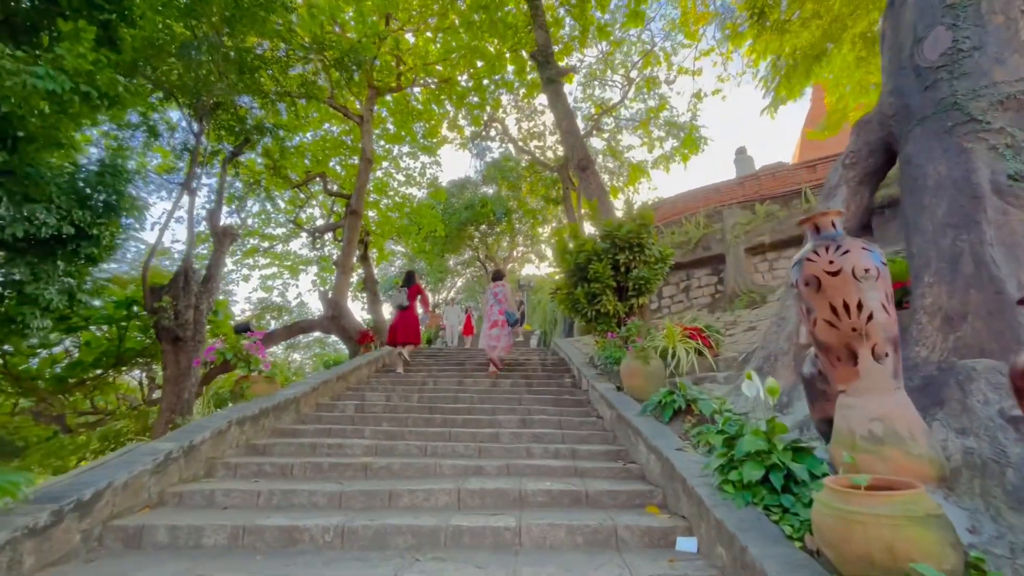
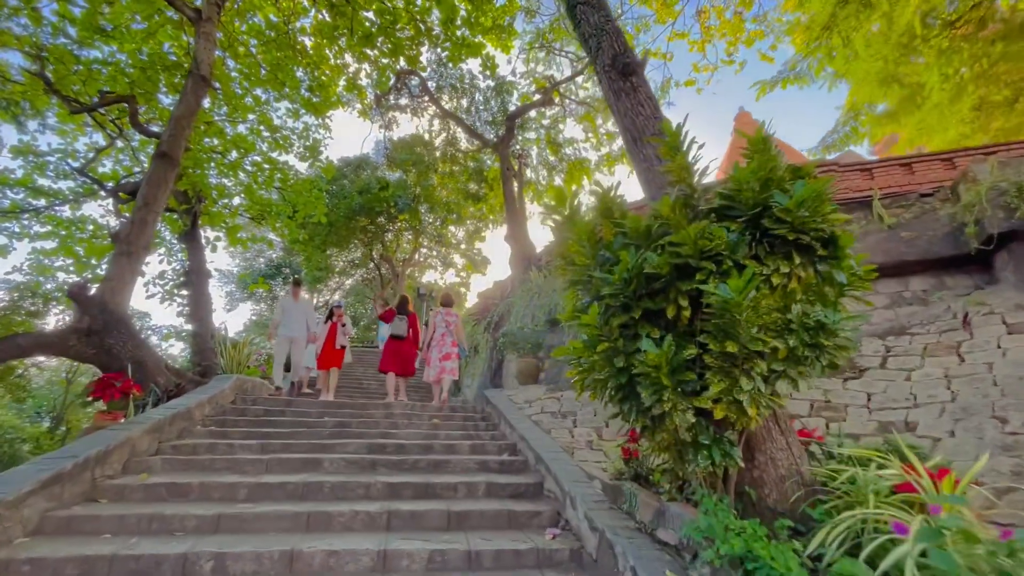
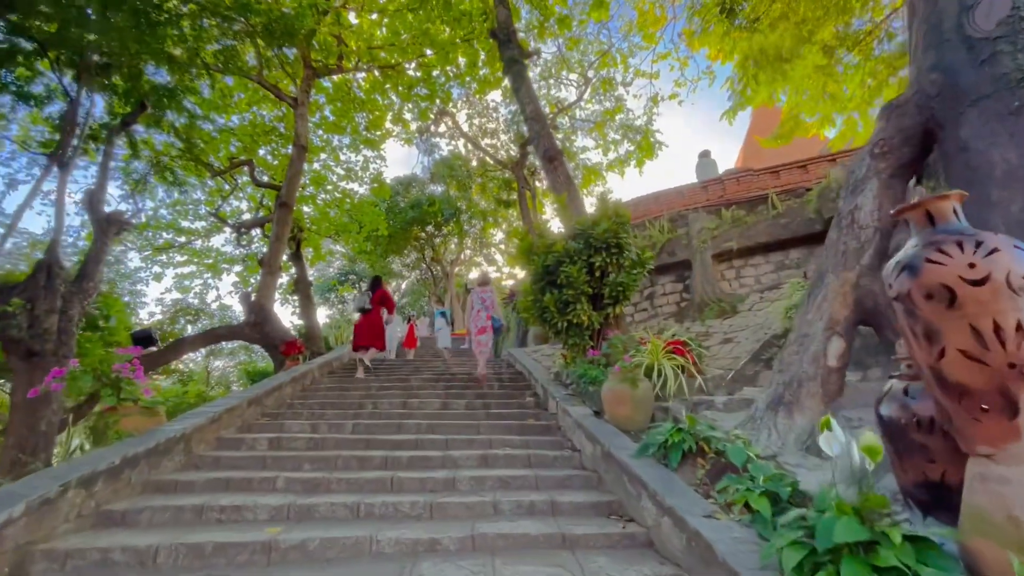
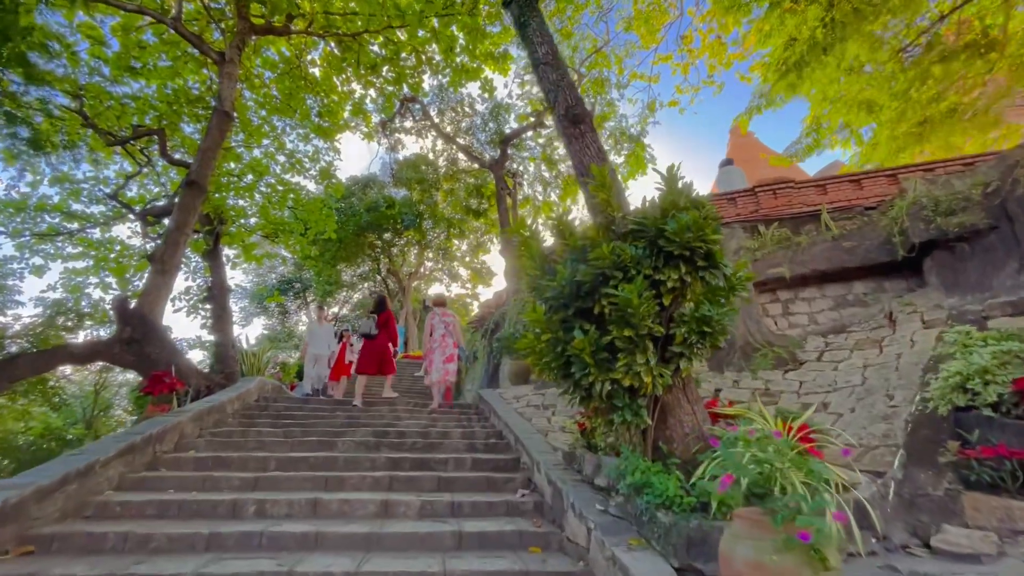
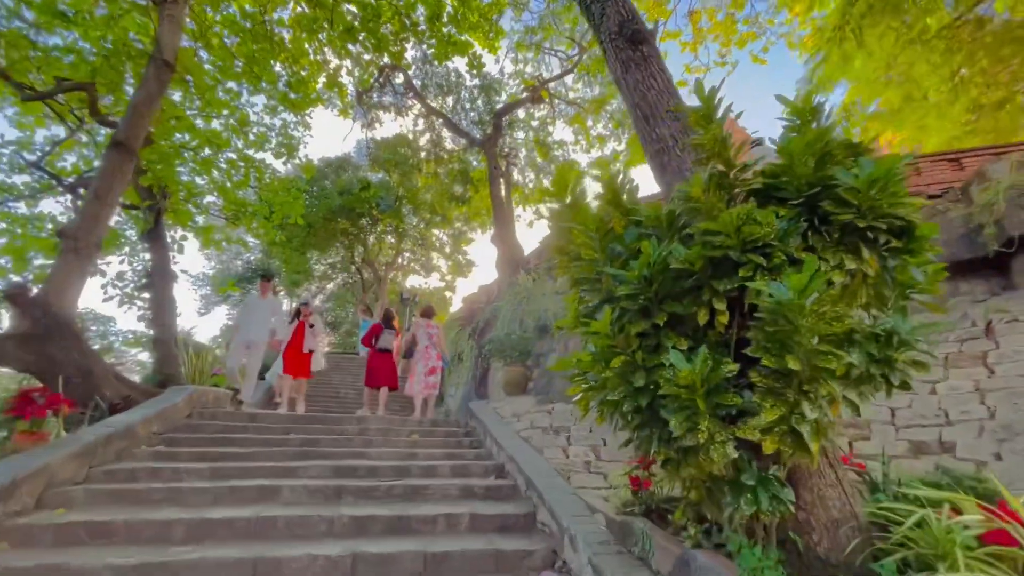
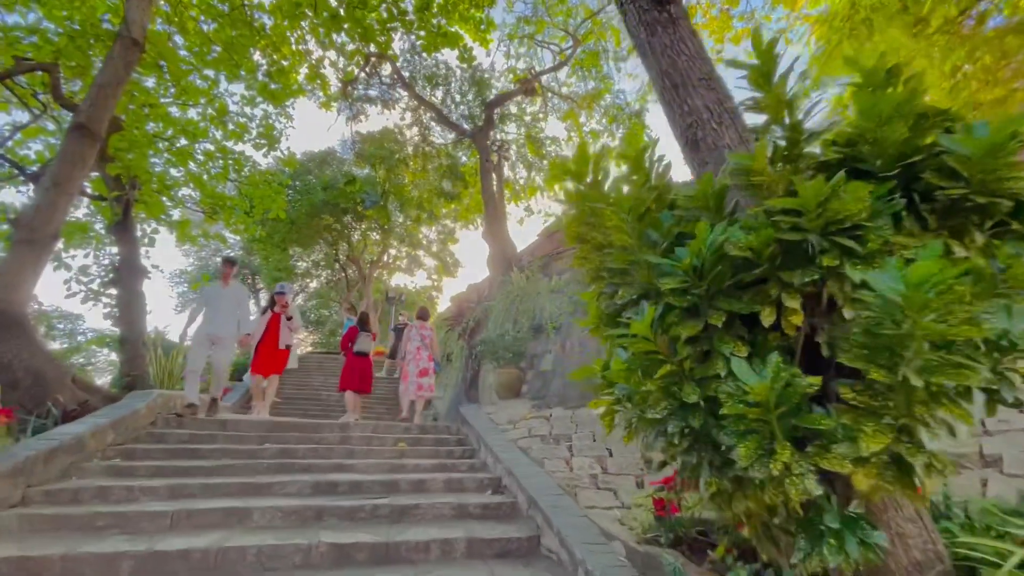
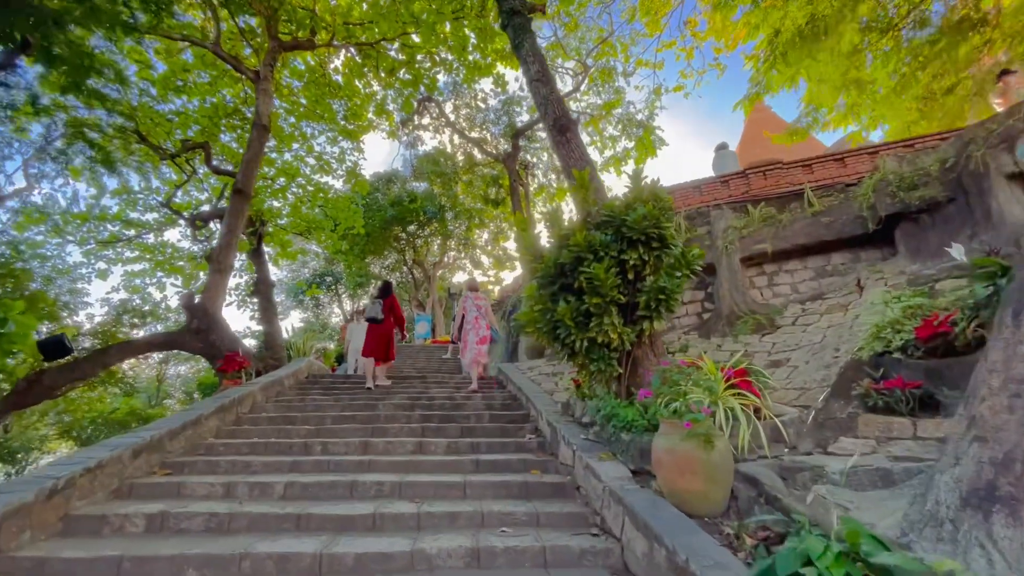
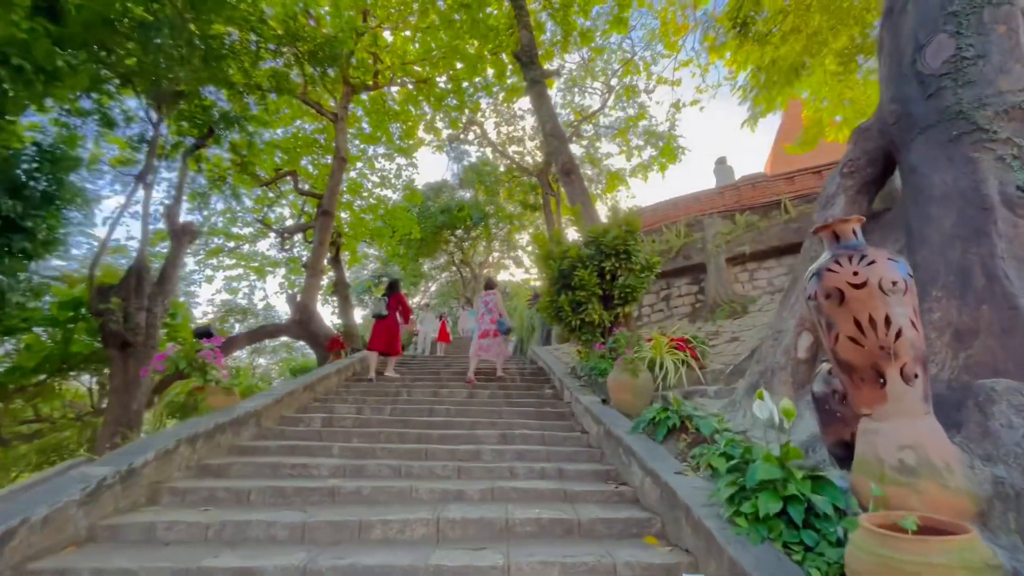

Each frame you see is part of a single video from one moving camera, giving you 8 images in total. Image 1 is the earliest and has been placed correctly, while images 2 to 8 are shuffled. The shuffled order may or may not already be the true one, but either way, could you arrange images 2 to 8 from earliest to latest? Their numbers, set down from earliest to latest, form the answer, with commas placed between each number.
8, 3, 7, 4, 2, 5, 6
